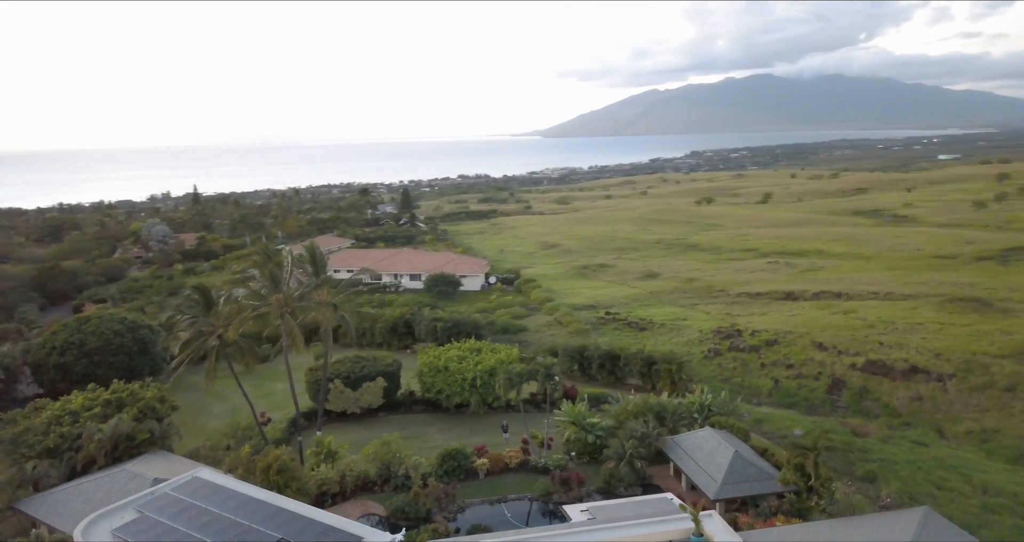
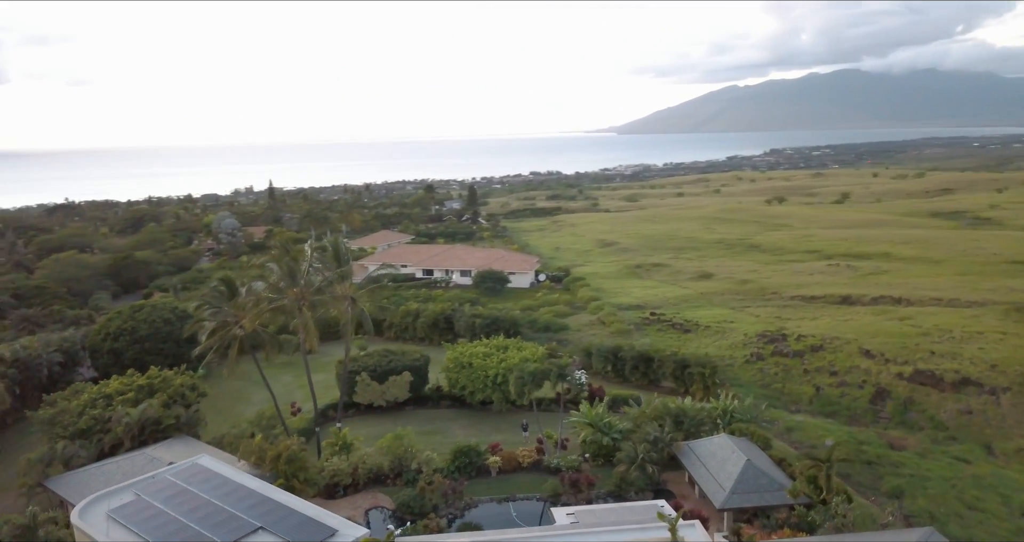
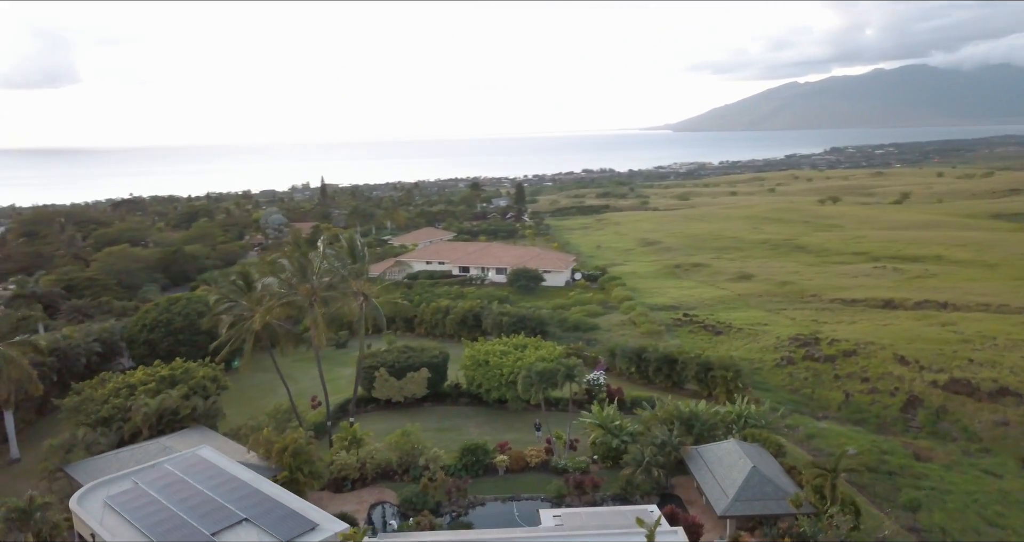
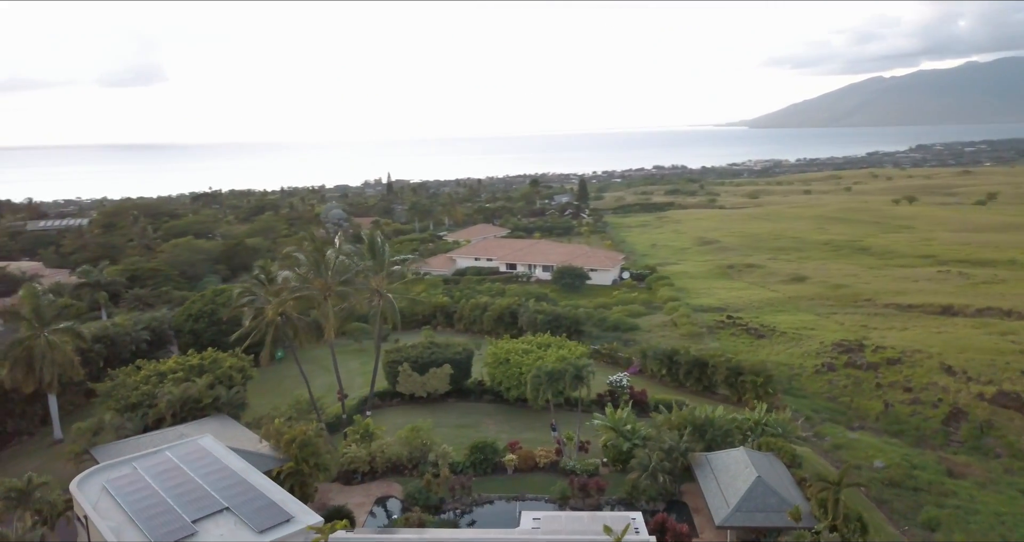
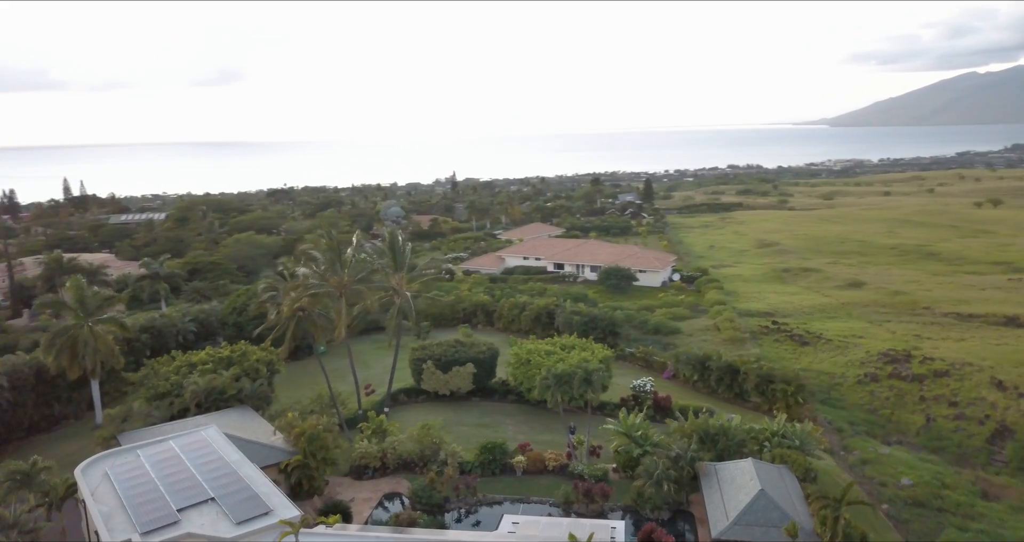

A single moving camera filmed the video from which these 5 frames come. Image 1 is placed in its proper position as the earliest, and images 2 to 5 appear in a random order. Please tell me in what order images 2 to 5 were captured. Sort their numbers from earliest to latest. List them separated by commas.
2, 3, 4, 5
